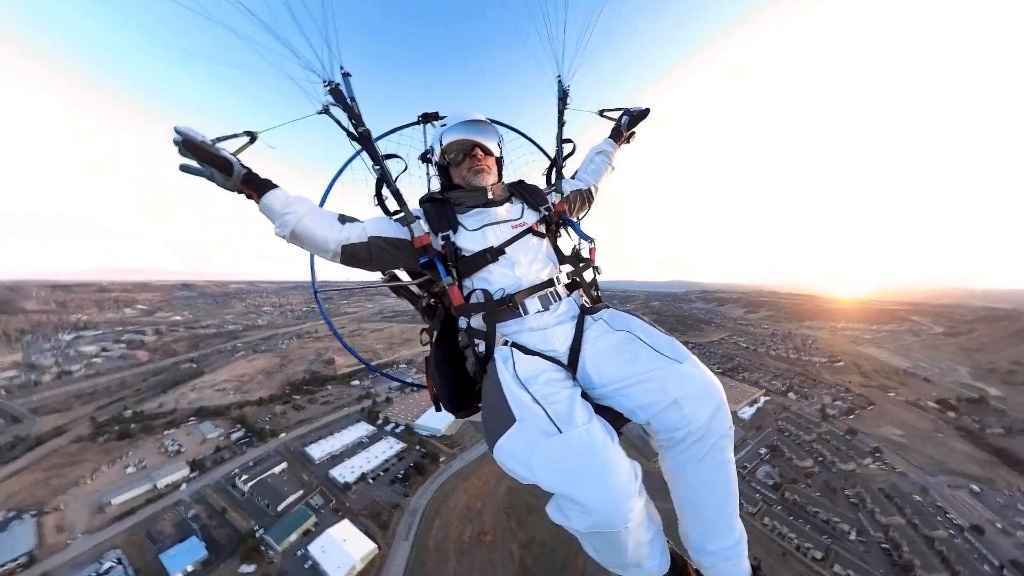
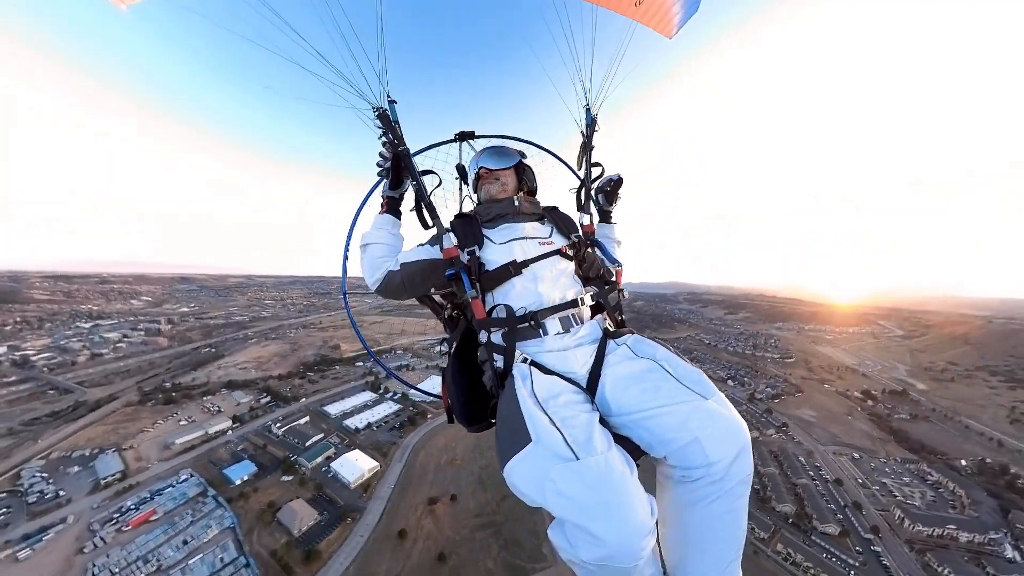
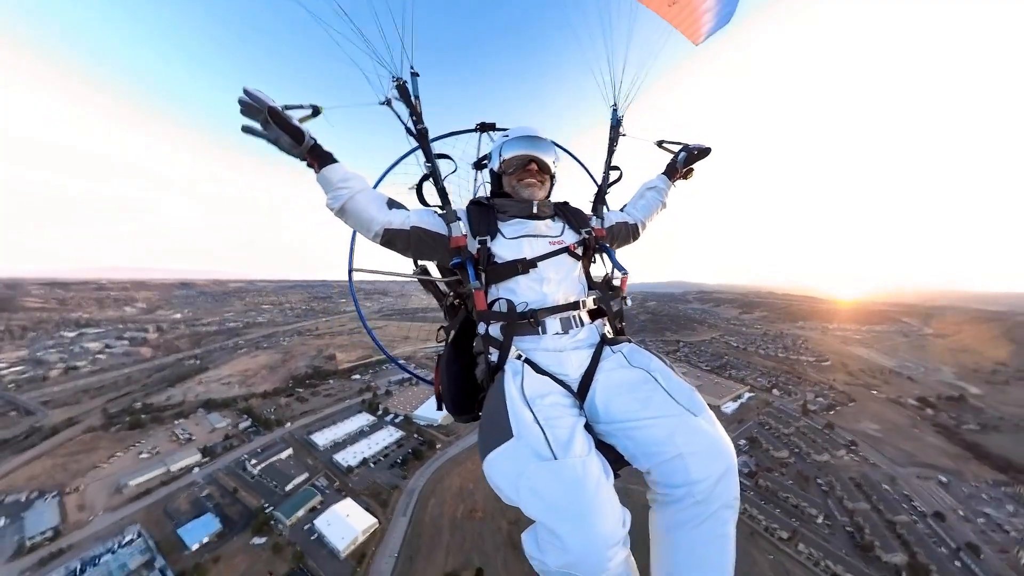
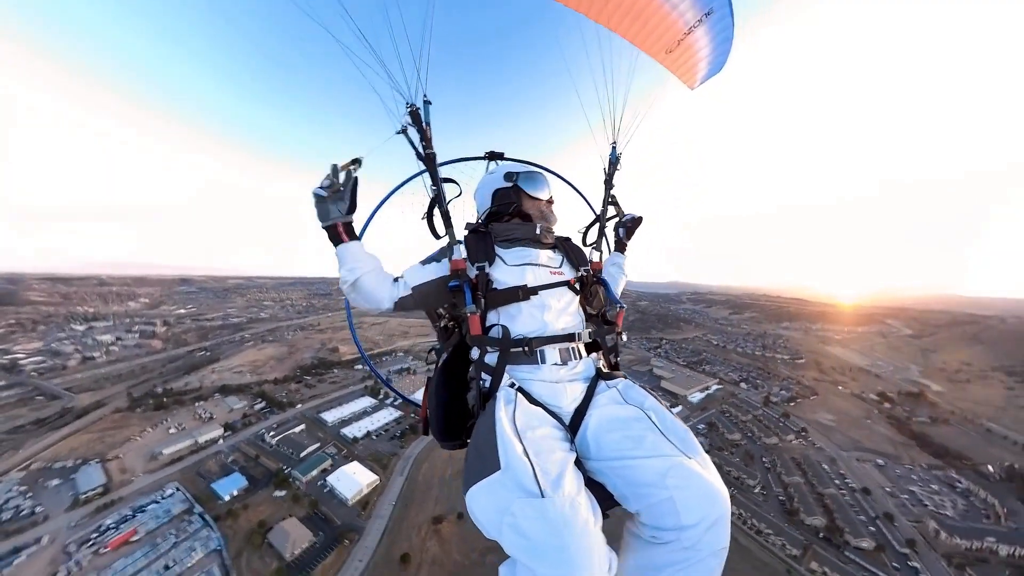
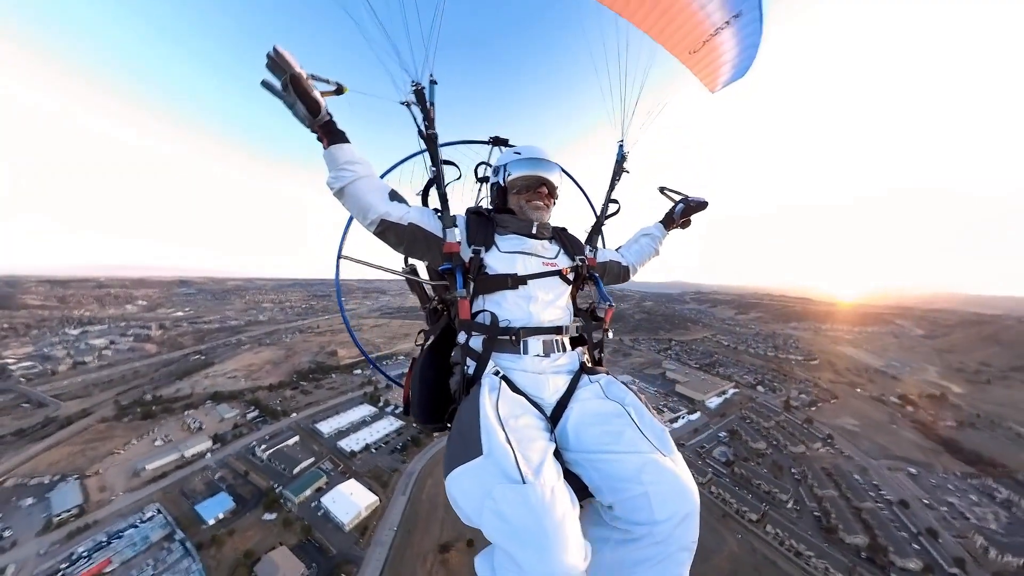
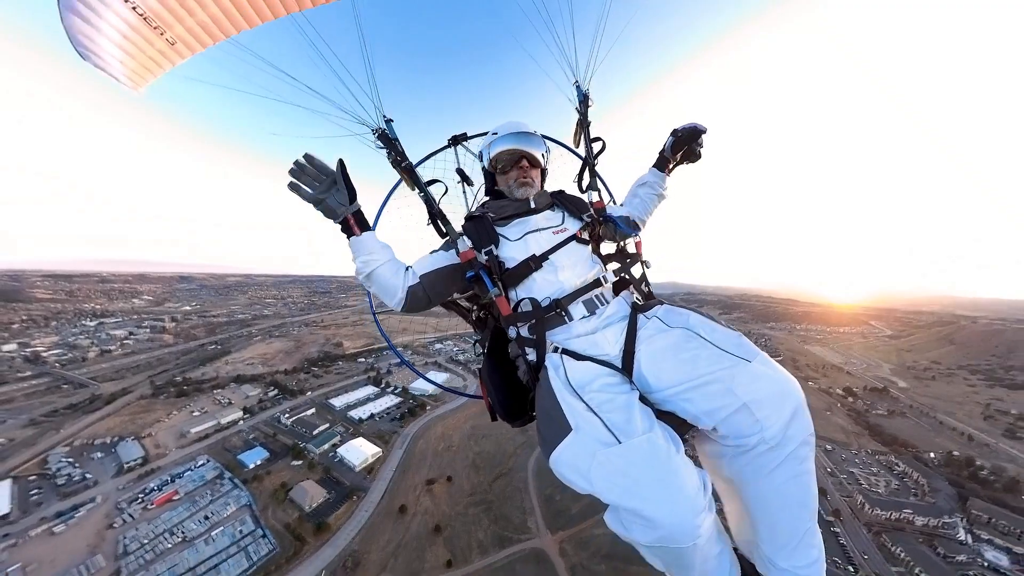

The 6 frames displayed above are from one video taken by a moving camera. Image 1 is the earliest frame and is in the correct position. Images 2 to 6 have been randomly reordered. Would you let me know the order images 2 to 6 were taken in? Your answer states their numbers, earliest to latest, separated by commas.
3, 5, 4, 2, 6
